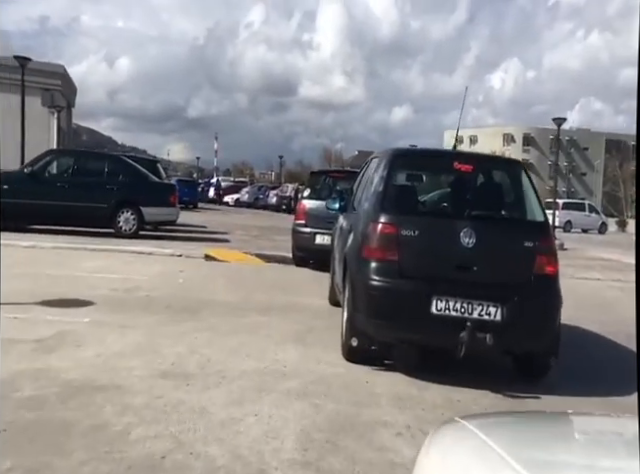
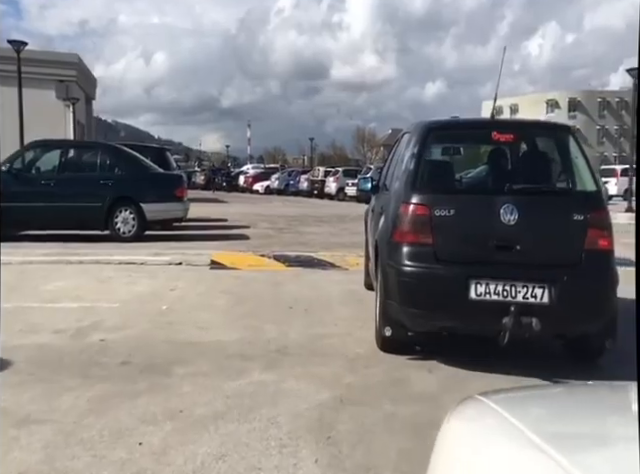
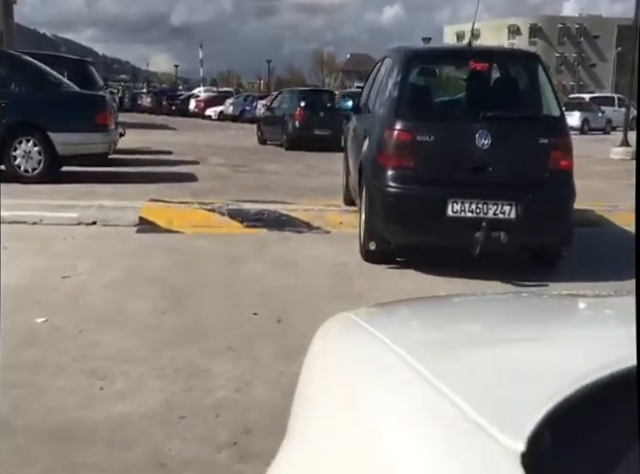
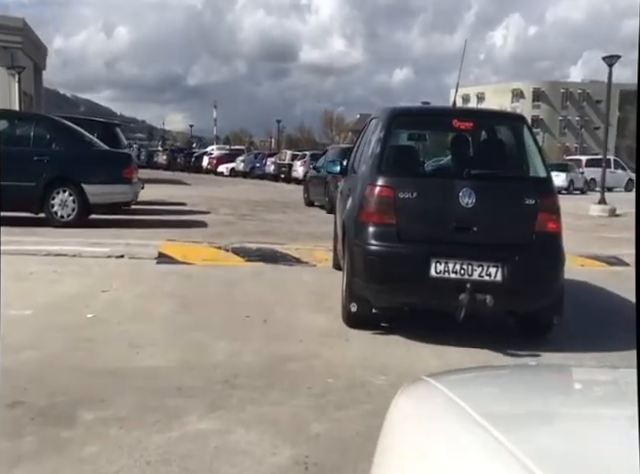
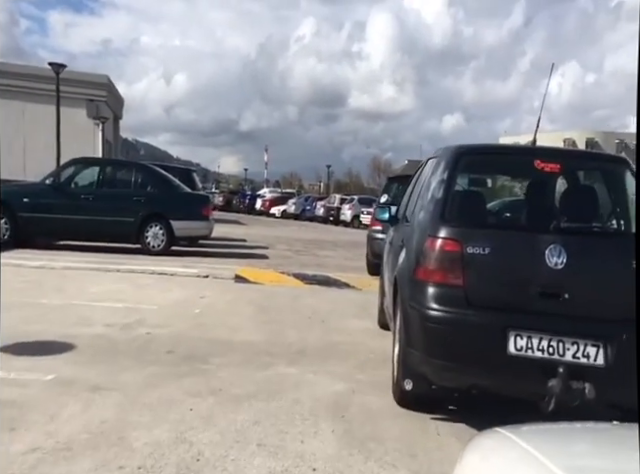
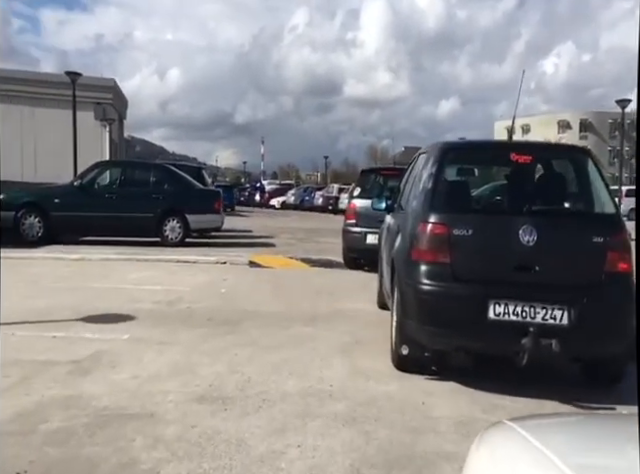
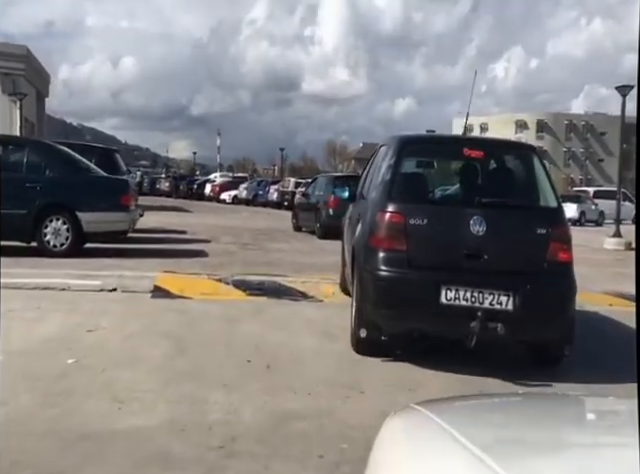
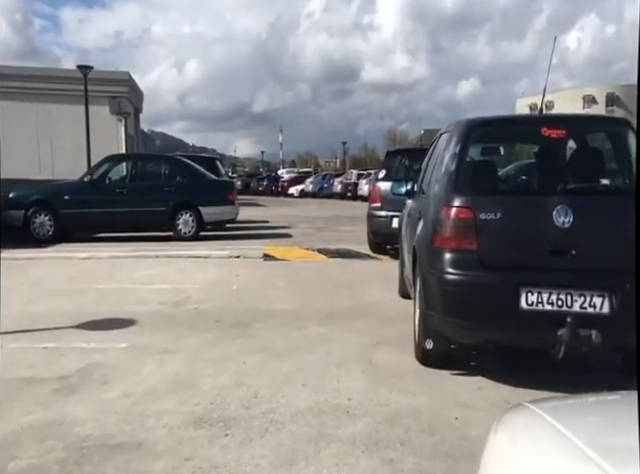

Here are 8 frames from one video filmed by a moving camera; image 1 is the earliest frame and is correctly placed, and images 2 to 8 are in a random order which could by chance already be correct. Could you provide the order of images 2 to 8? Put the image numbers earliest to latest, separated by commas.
6, 8, 5, 2, 4, 7, 3
